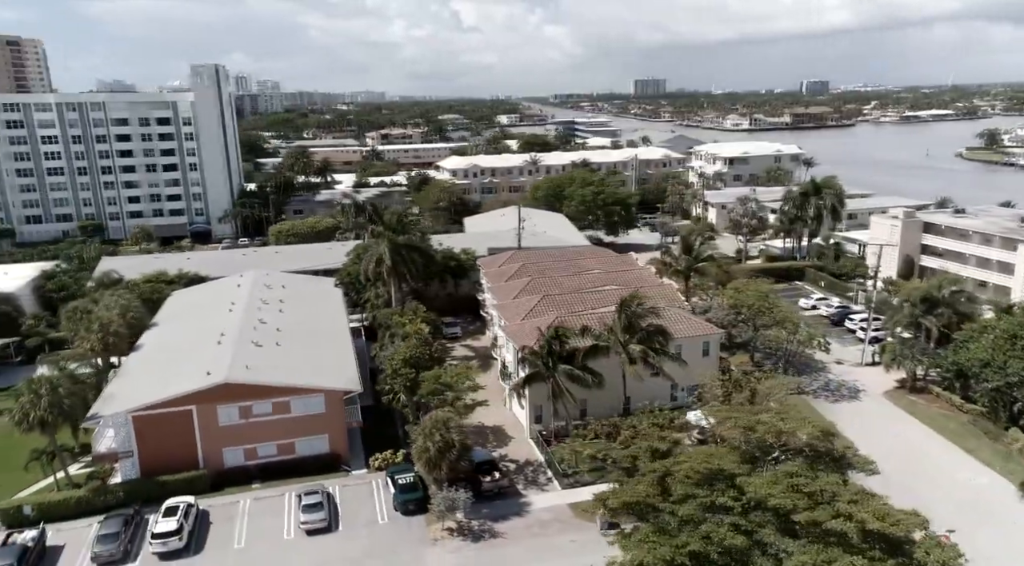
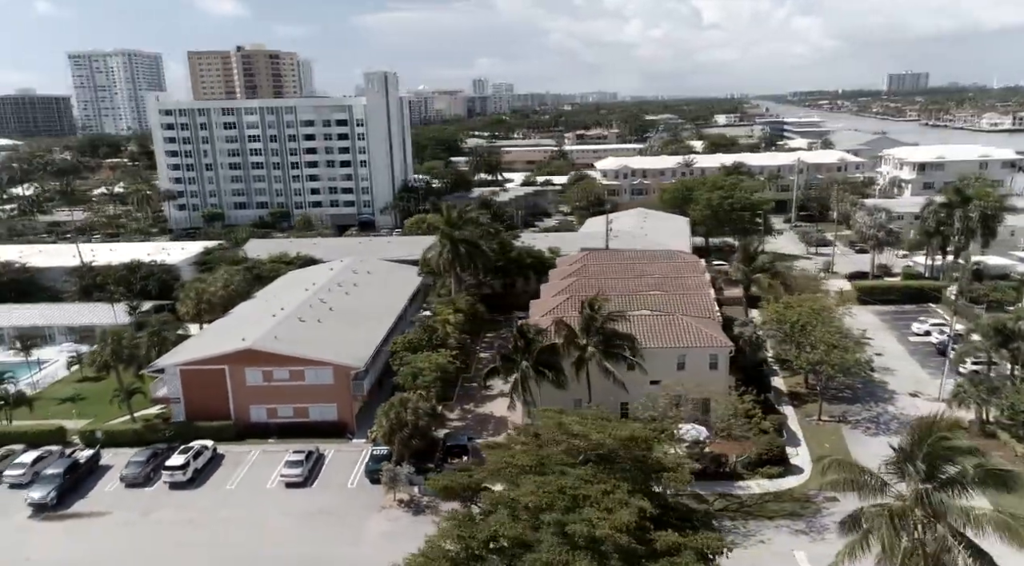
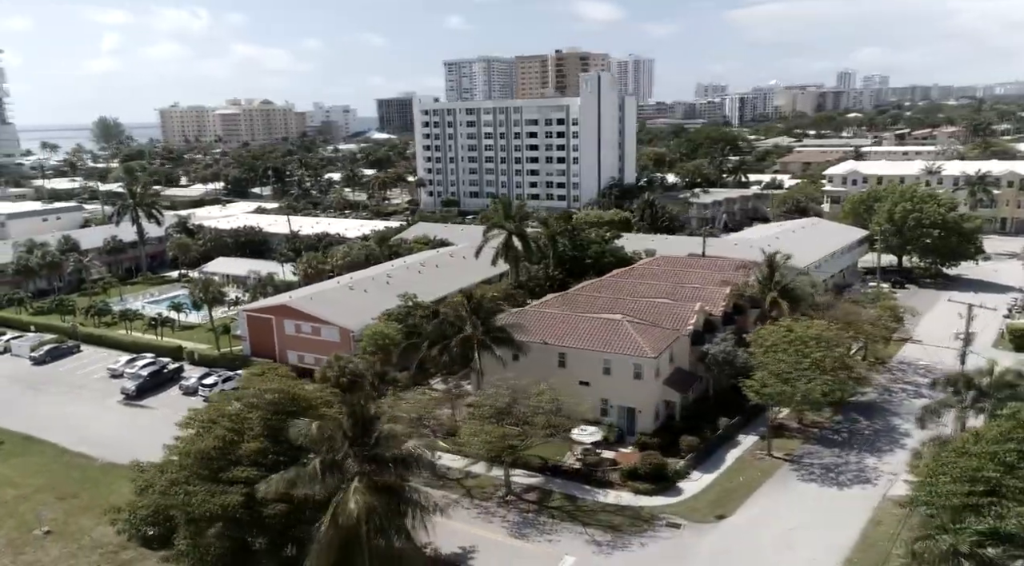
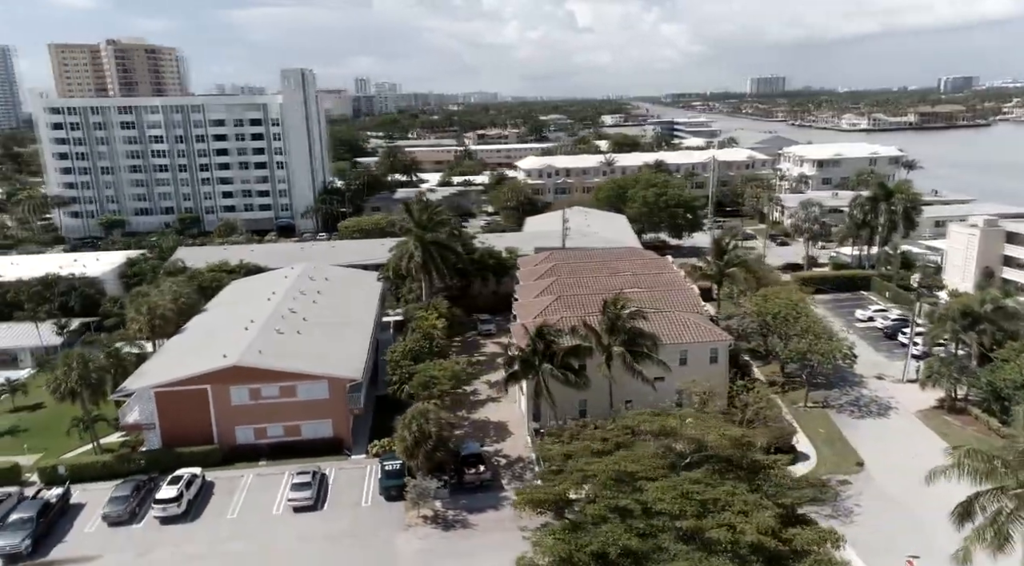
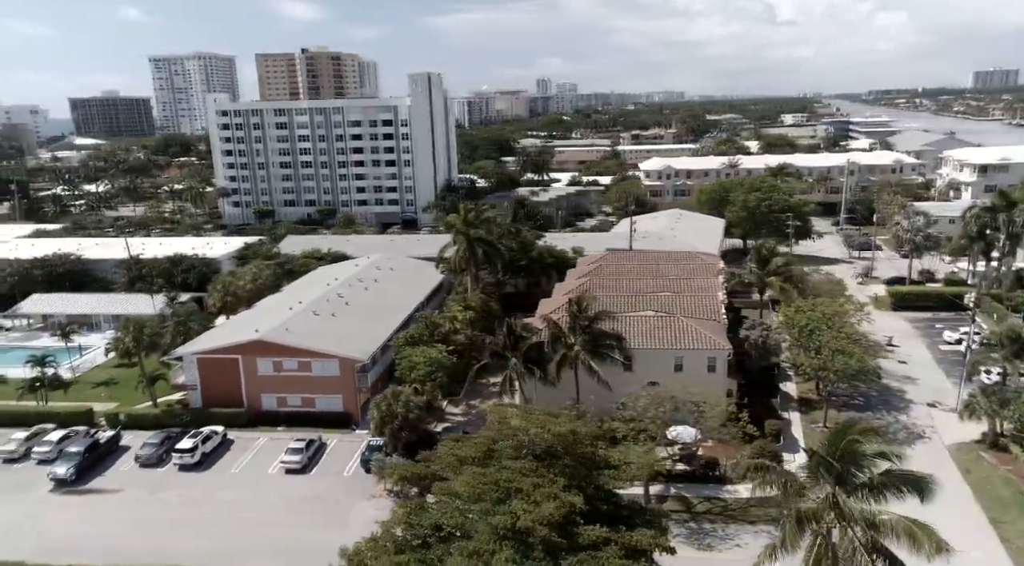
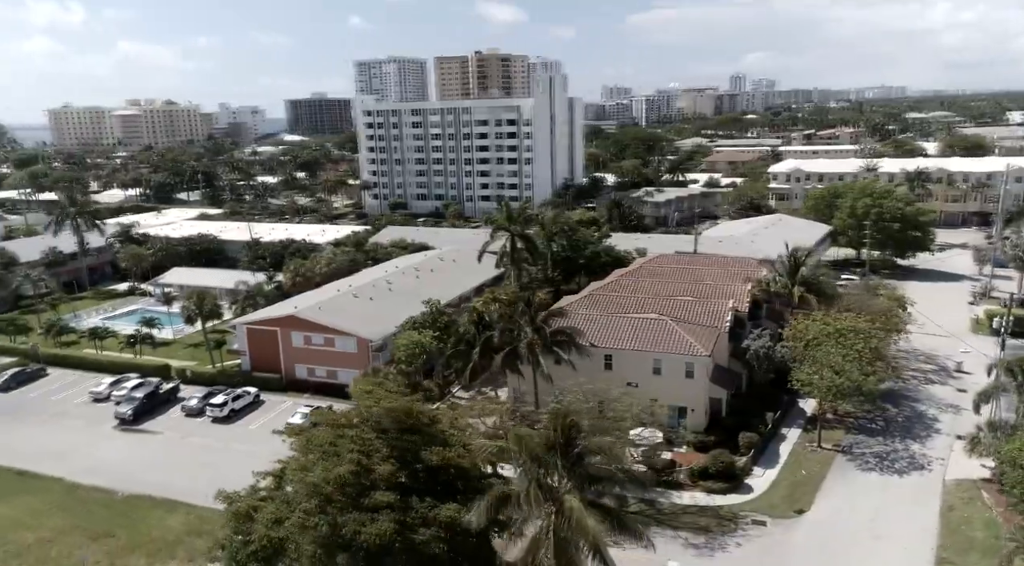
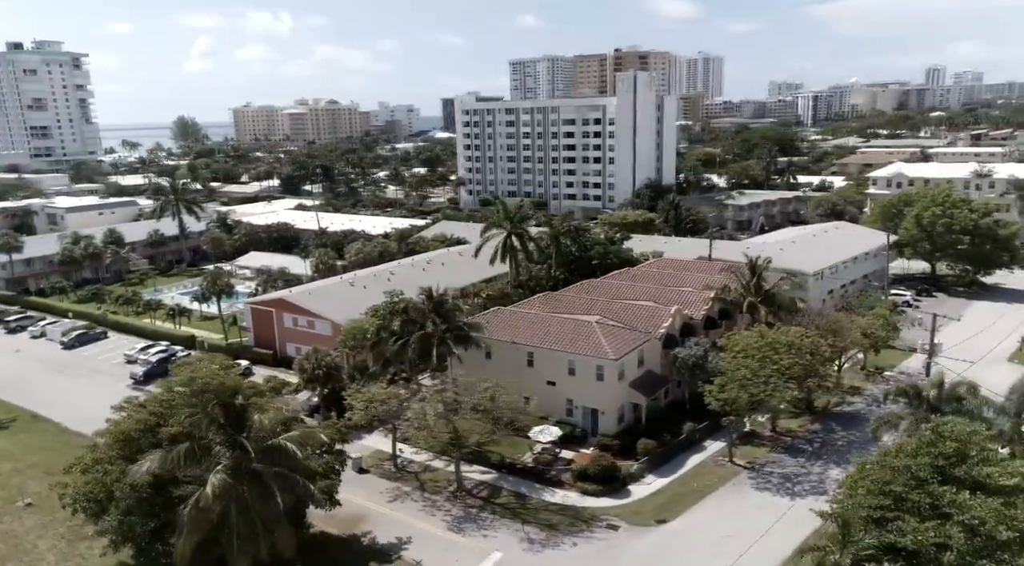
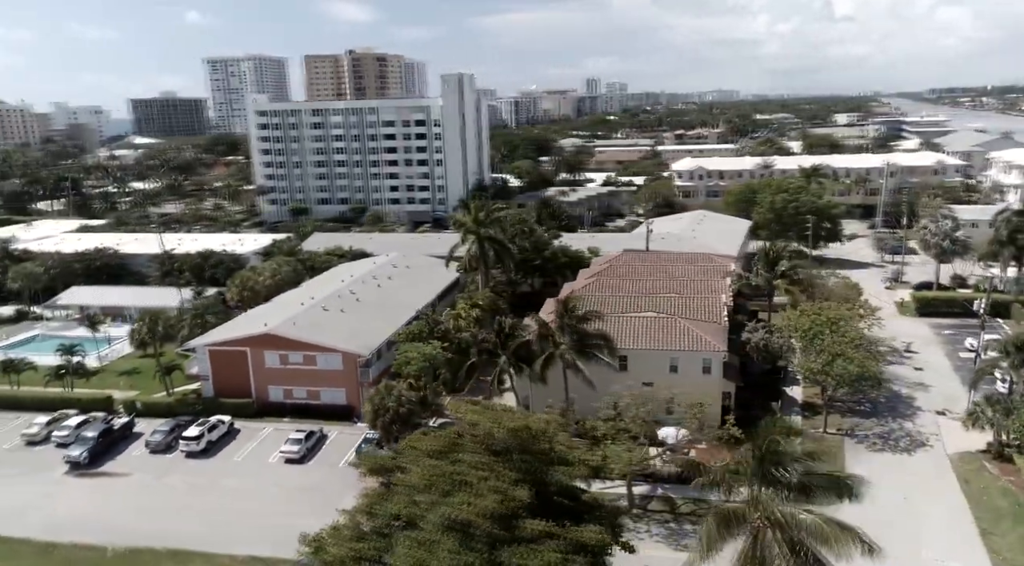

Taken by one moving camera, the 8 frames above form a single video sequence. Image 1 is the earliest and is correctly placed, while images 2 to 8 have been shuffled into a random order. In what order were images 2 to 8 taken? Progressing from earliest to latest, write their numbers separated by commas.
4, 2, 5, 8, 6, 3, 7
